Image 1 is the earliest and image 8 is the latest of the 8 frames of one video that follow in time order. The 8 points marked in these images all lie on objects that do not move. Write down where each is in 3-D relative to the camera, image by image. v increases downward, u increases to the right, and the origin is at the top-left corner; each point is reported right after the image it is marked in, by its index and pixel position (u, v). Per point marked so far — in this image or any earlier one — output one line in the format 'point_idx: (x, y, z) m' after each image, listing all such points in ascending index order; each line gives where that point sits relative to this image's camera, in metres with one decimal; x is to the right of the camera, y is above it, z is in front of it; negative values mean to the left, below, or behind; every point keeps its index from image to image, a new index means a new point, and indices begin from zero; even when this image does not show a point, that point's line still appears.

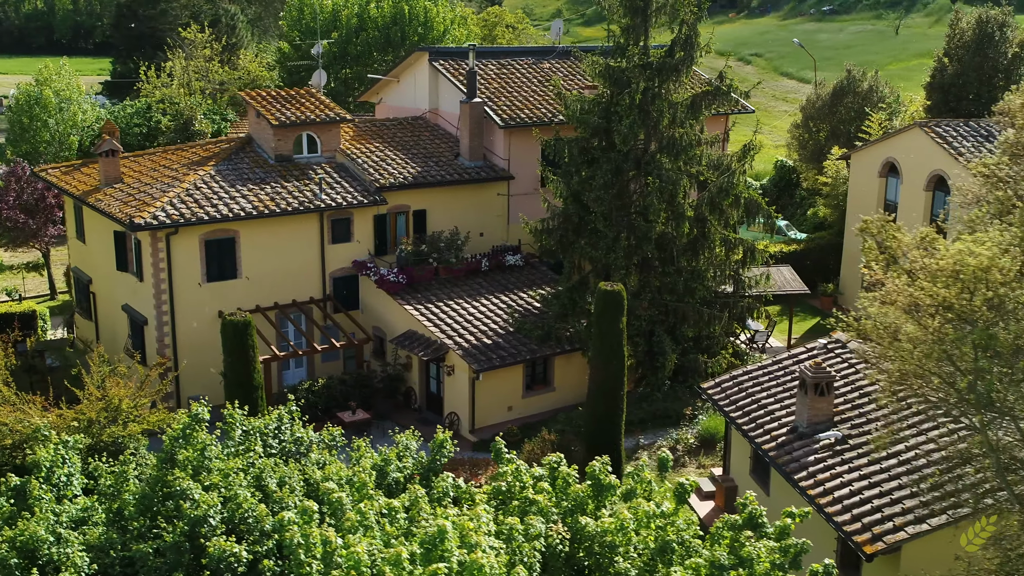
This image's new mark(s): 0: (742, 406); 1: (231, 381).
0: (+3.9, -2.0, +19.1) m
1: (-4.7, -1.6, +19.2) m
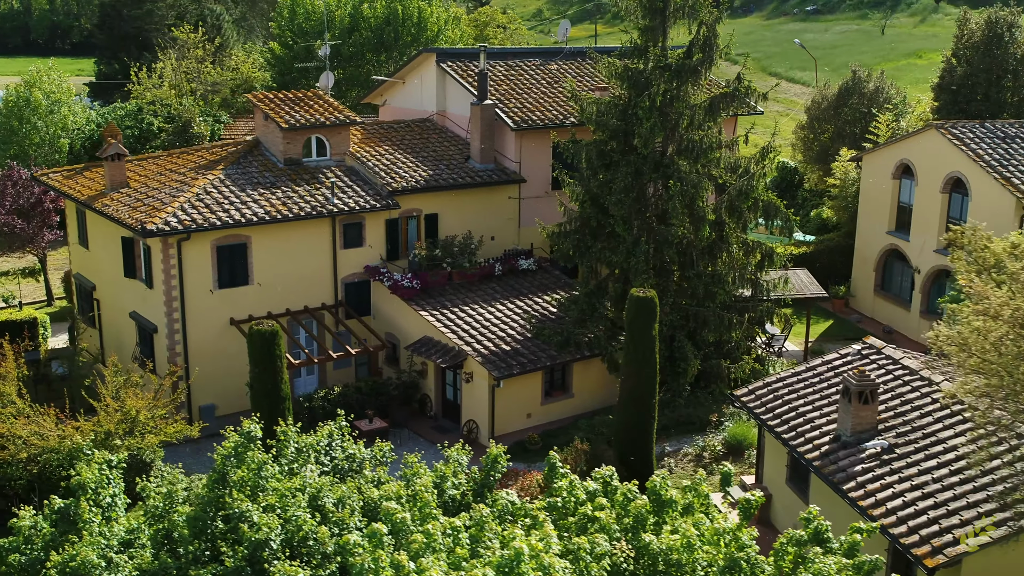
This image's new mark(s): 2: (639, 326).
0: (+4.4, -2.1, +18.8) m
1: (-4.1, -1.7, +18.8) m
2: (+2.2, -0.7, +19.8) m
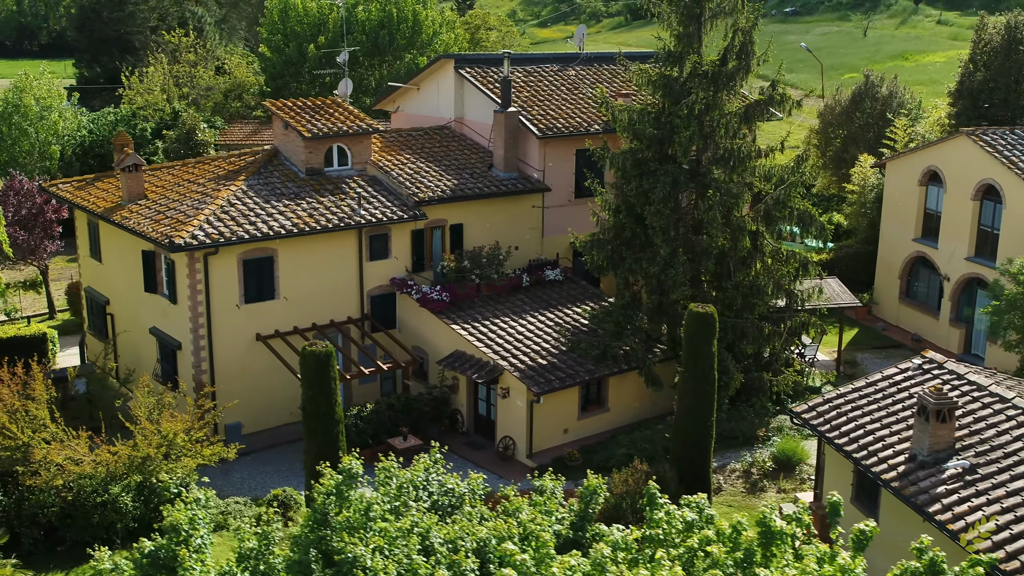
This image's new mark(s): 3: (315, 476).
0: (+5.4, -2.3, +18.3) m
1: (-3.2, -2.0, +18.1) m
2: (+3.1, -0.9, +19.3) m
3: (-3.1, -3.0, +17.9) m
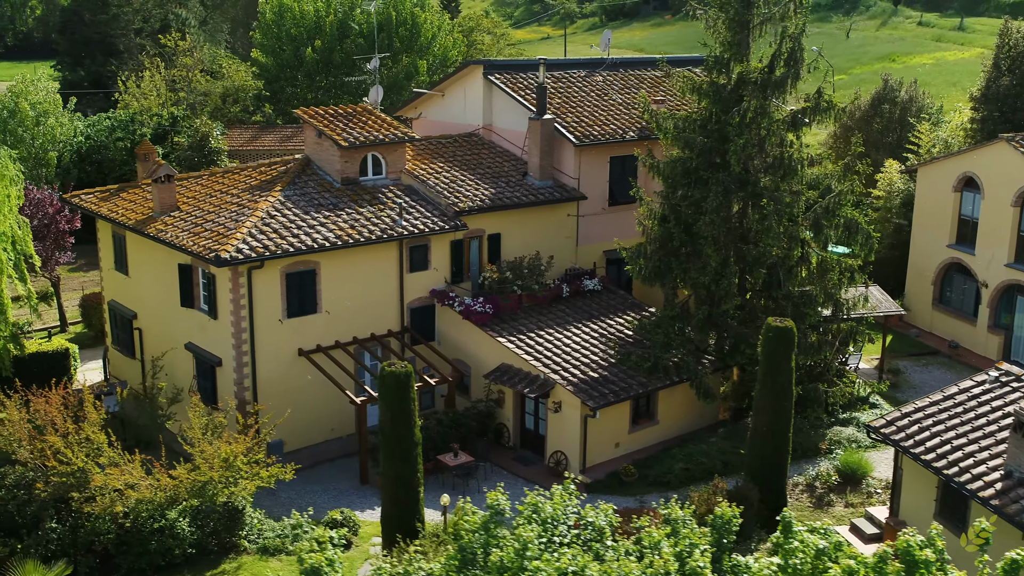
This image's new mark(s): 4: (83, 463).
0: (+6.7, -2.5, +18.0) m
1: (-1.9, -2.3, +17.5) m
2: (+4.4, -1.1, +18.9) m
3: (-1.8, -3.2, +17.3) m
4: (-7.2, -2.9, +19.0) m
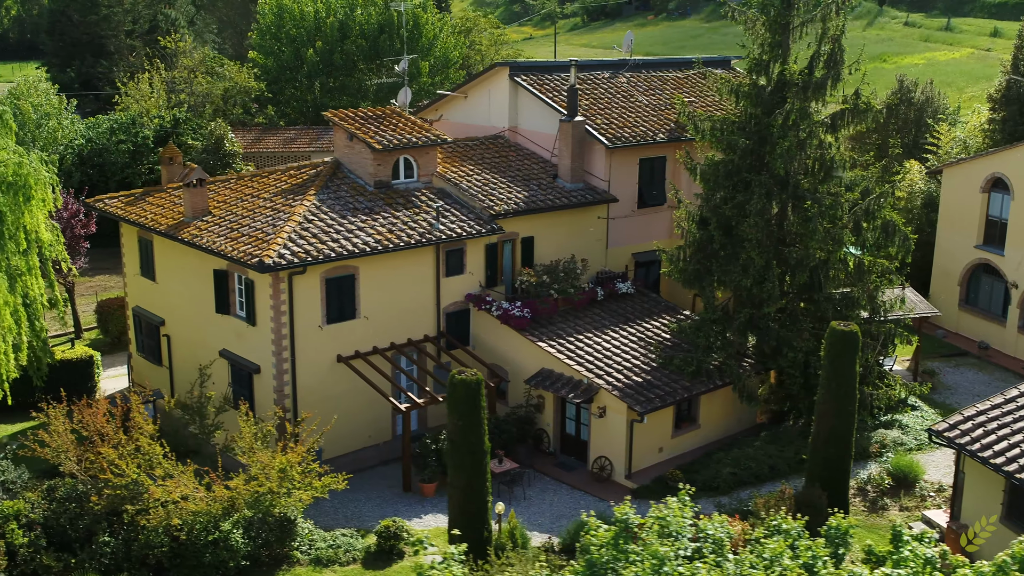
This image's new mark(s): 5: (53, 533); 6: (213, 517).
0: (+7.7, -2.6, +18.0) m
1: (-0.8, -2.4, +17.2) m
2: (+5.4, -1.2, +18.8) m
3: (-0.7, -3.3, +17.1) m
4: (-6.2, -3.1, +18.6) m
5: (-7.5, -4.0, +18.5) m
6: (-5.0, -3.8, +18.9) m
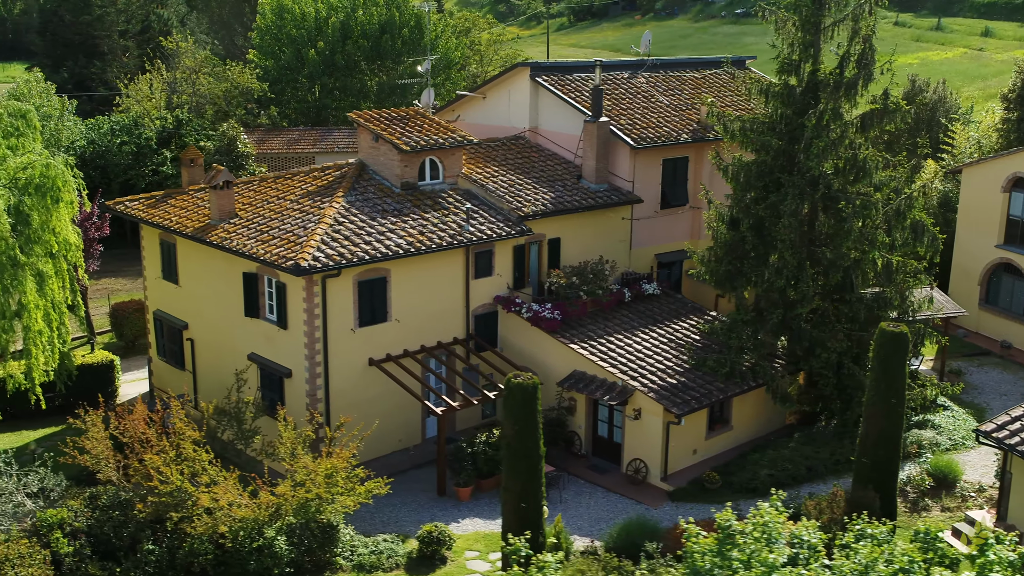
0: (+8.5, -2.6, +18.0) m
1: (0.0, -2.4, +17.1) m
2: (+6.2, -1.2, +18.7) m
3: (+0.1, -3.4, +16.9) m
4: (-5.3, -3.1, +18.4) m
5: (-6.6, -4.1, +18.3) m
6: (-4.2, -3.9, +18.7) m
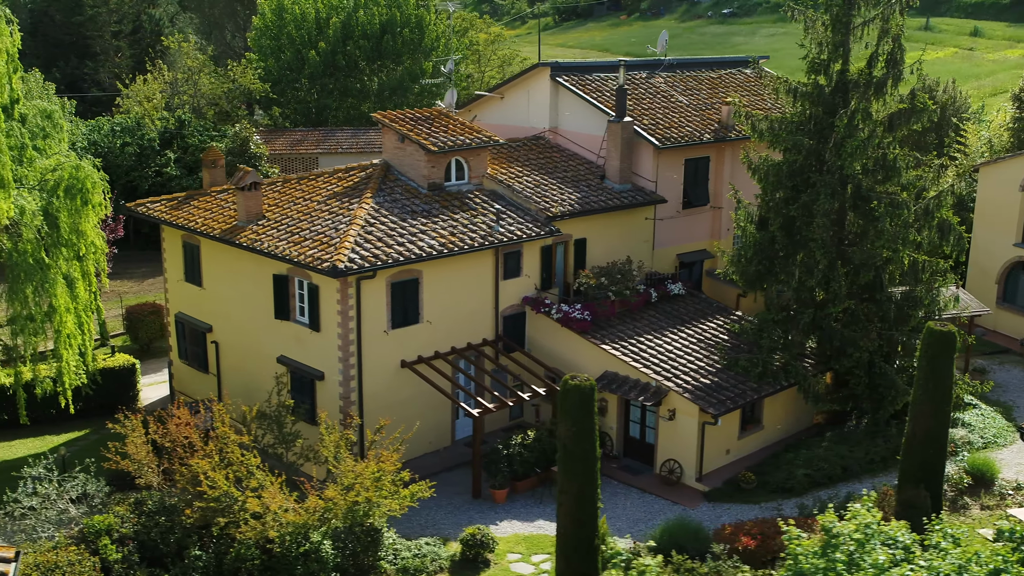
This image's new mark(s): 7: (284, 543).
0: (+9.3, -2.6, +18.0) m
1: (+0.8, -2.4, +17.0) m
2: (+7.0, -1.2, +18.8) m
3: (+1.0, -3.4, +16.8) m
4: (-4.5, -3.2, +18.2) m
5: (-5.8, -4.1, +18.0) m
6: (-3.4, -3.9, +18.5) m
7: (-3.7, -4.1, +18.4) m
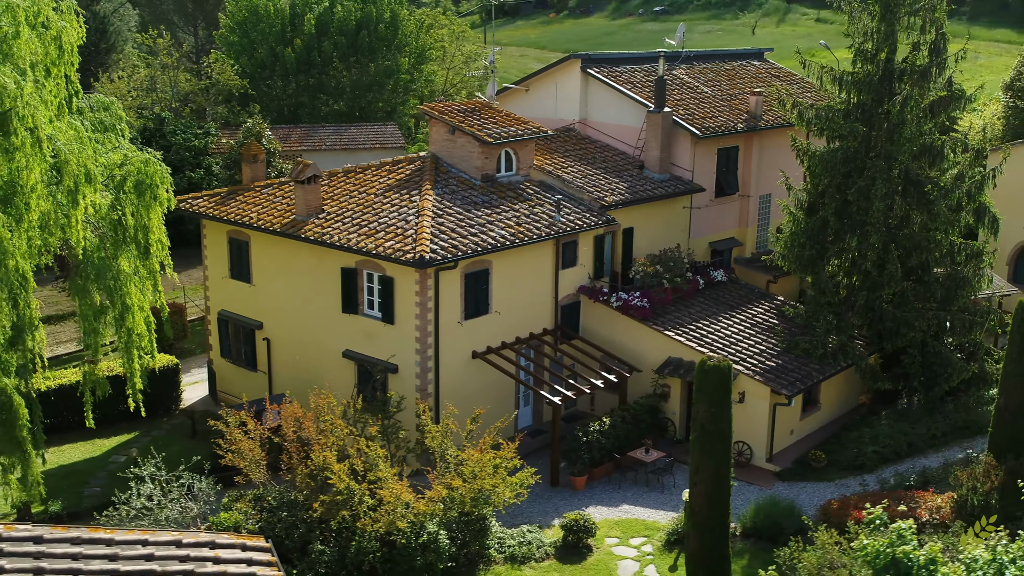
0: (+11.3, -2.1, +19.0) m
1: (+2.9, -2.2, +17.2) m
2: (+8.8, -0.8, +19.5) m
3: (+3.0, -3.1, +17.1) m
4: (-2.6, -3.0, +18.0) m
5: (-3.8, -4.0, +17.8) m
6: (-1.4, -3.7, +18.4) m
7: (-1.7, -3.9, +18.3) m
